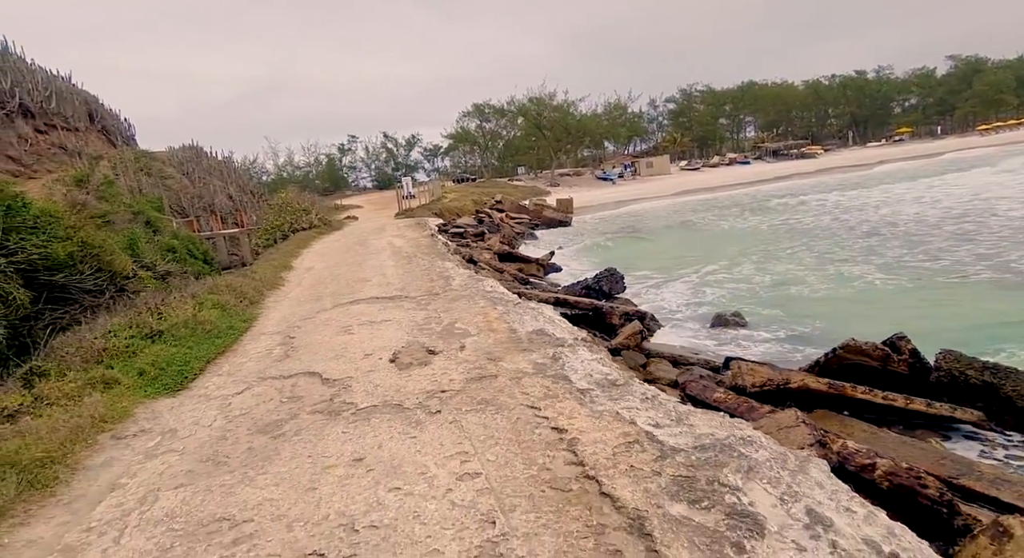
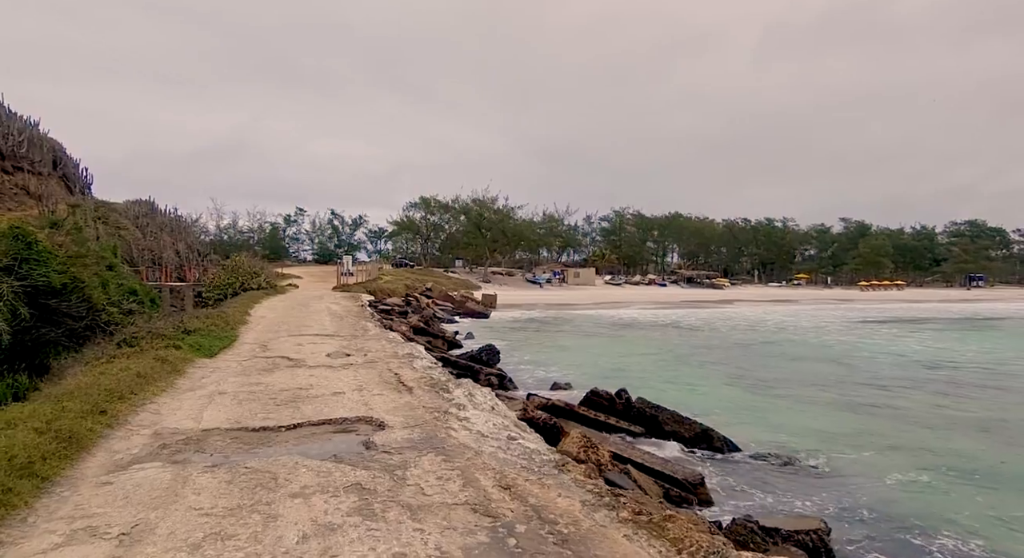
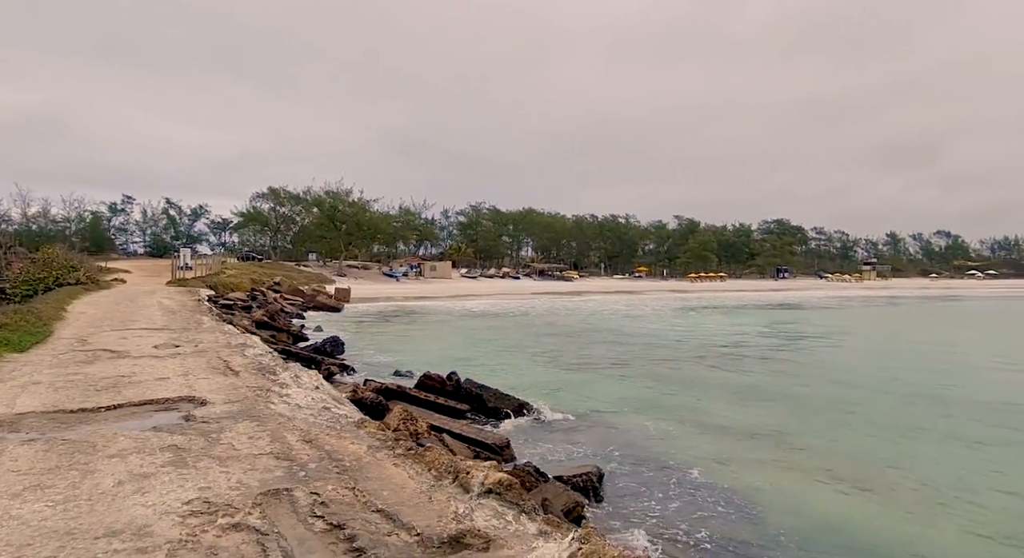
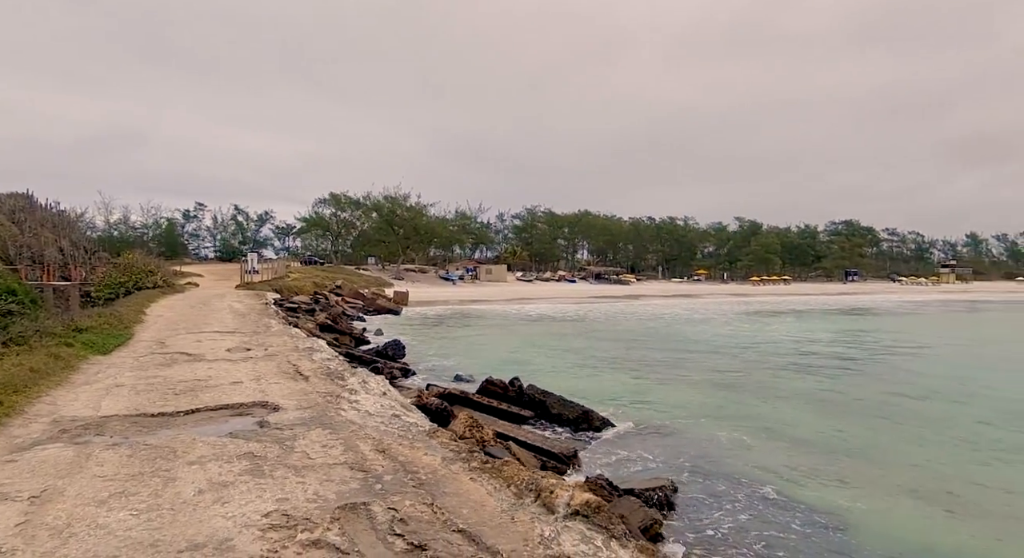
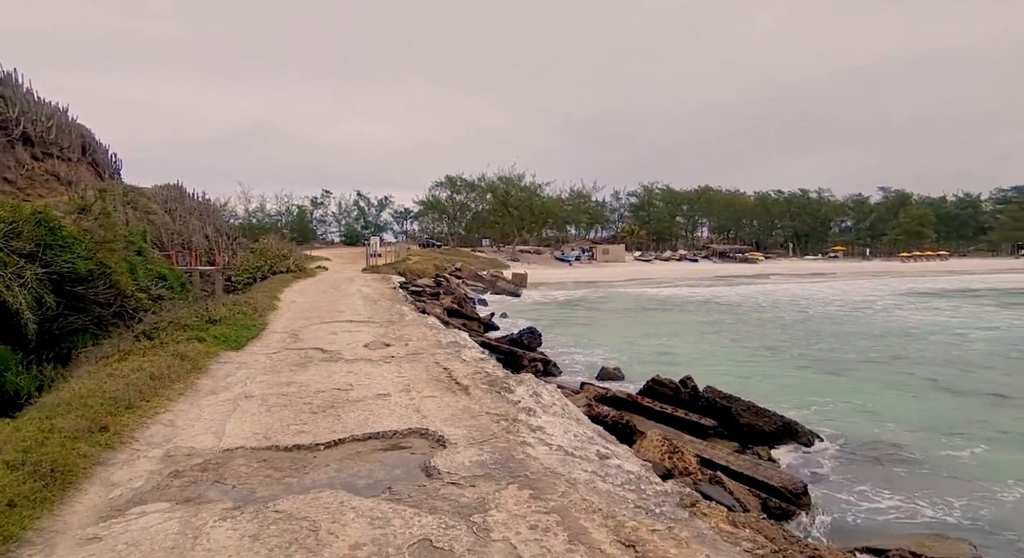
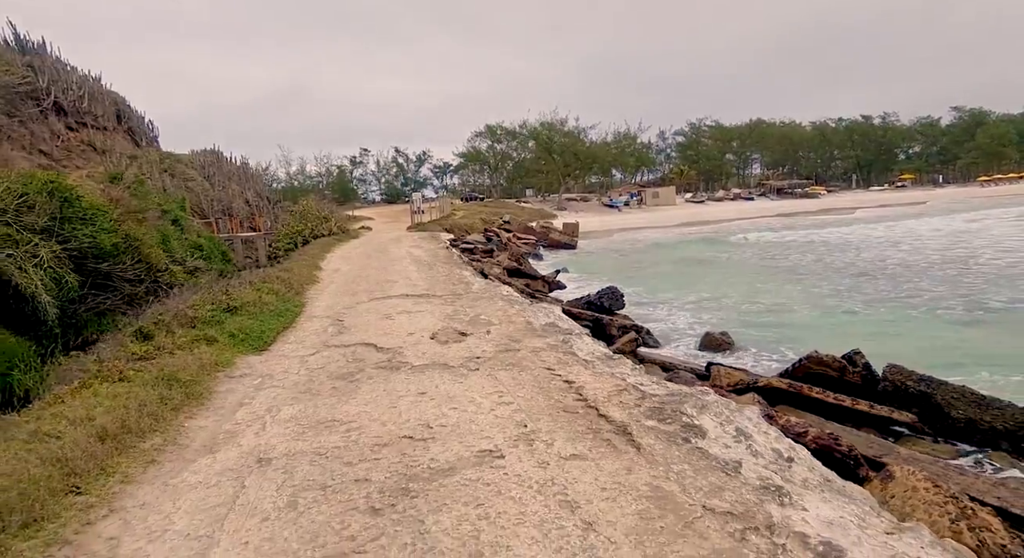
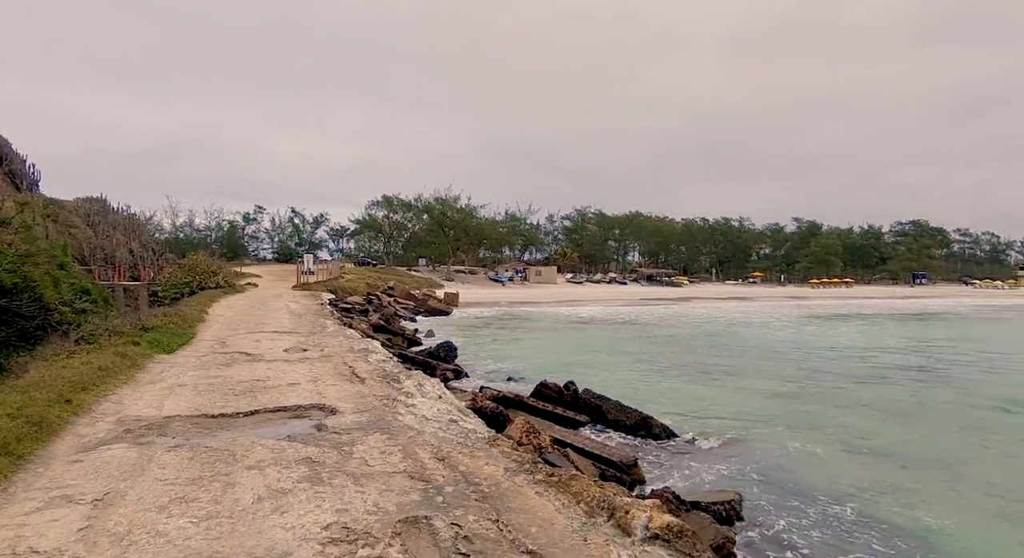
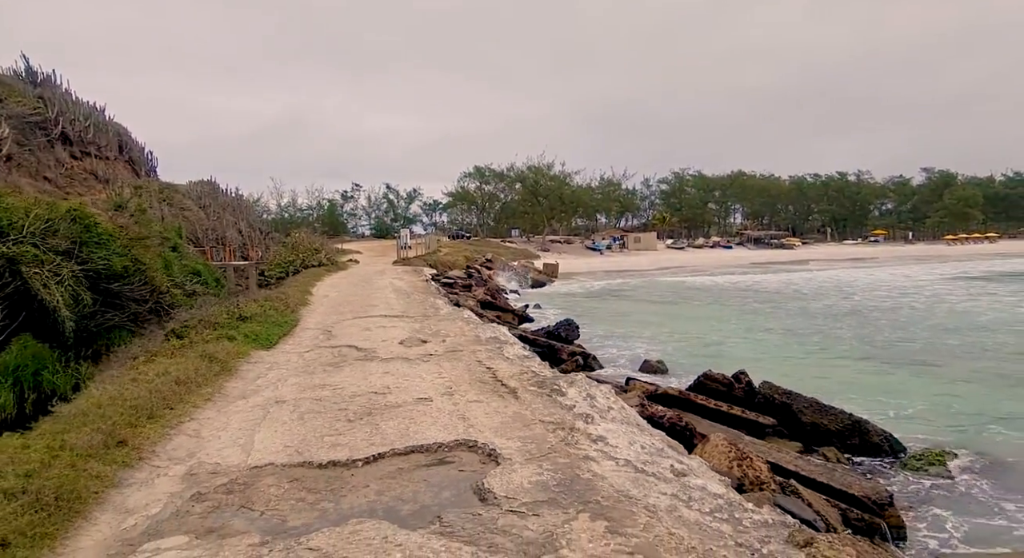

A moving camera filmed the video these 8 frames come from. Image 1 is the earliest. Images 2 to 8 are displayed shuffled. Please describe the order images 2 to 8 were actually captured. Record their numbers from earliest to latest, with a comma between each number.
6, 8, 5, 2, 7, 4, 3
